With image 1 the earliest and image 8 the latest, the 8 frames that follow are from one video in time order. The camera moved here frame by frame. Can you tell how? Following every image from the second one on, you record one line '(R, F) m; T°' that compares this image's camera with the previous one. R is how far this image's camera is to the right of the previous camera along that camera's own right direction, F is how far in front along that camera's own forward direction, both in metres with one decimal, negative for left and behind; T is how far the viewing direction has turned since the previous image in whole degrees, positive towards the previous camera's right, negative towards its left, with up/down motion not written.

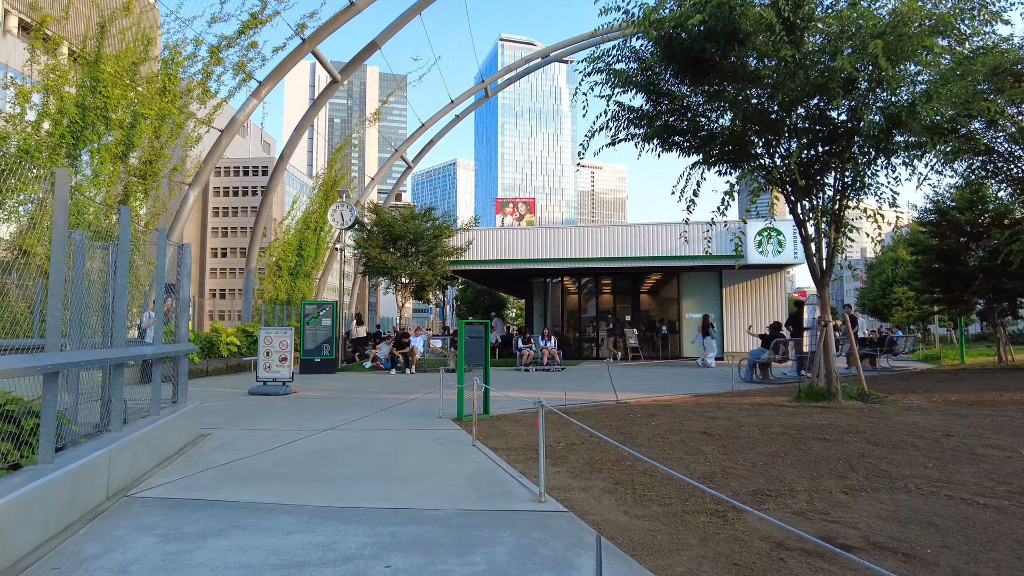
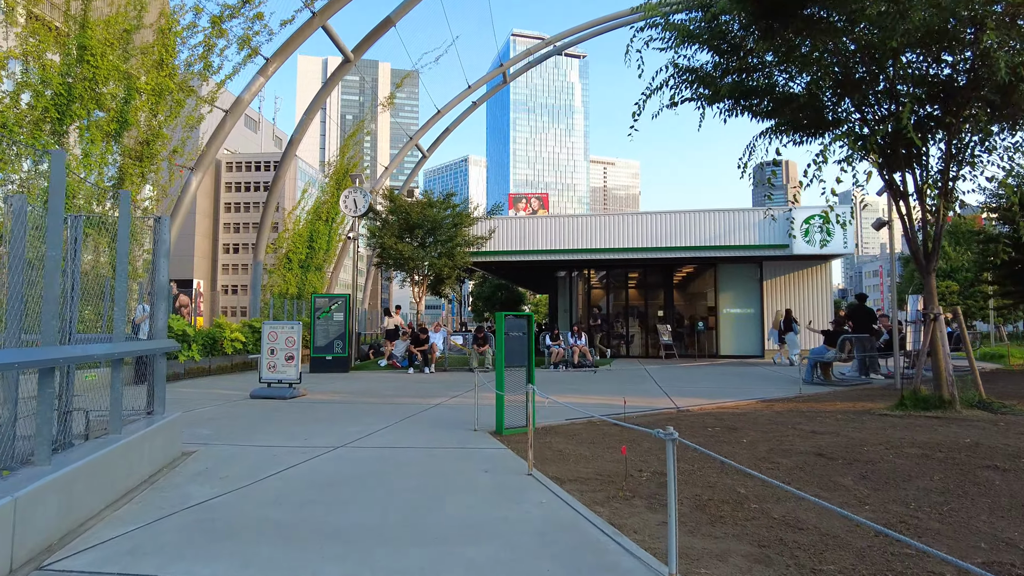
(-0.4, +1.5) m; -1°
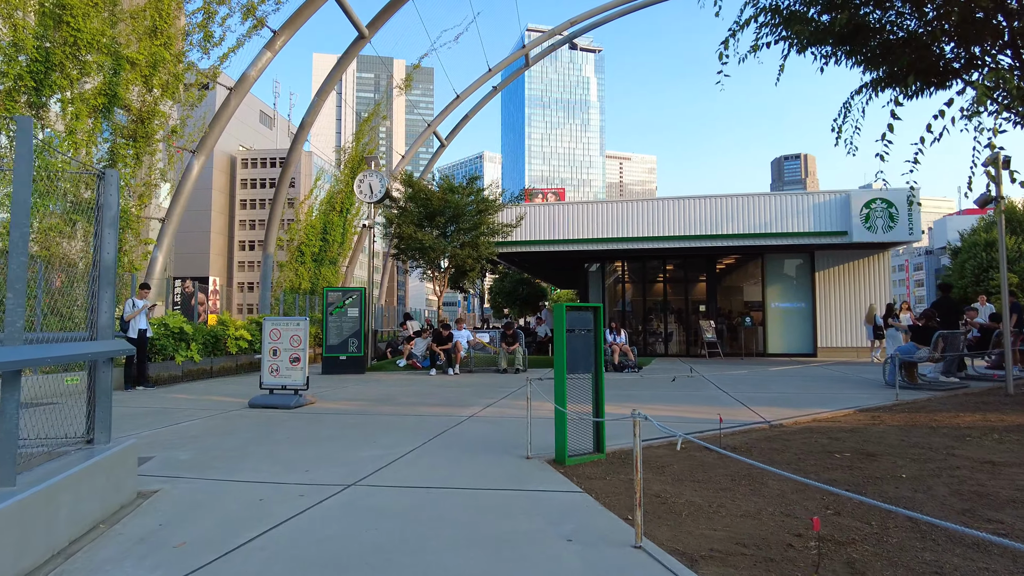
(-0.4, +1.6) m; -1°
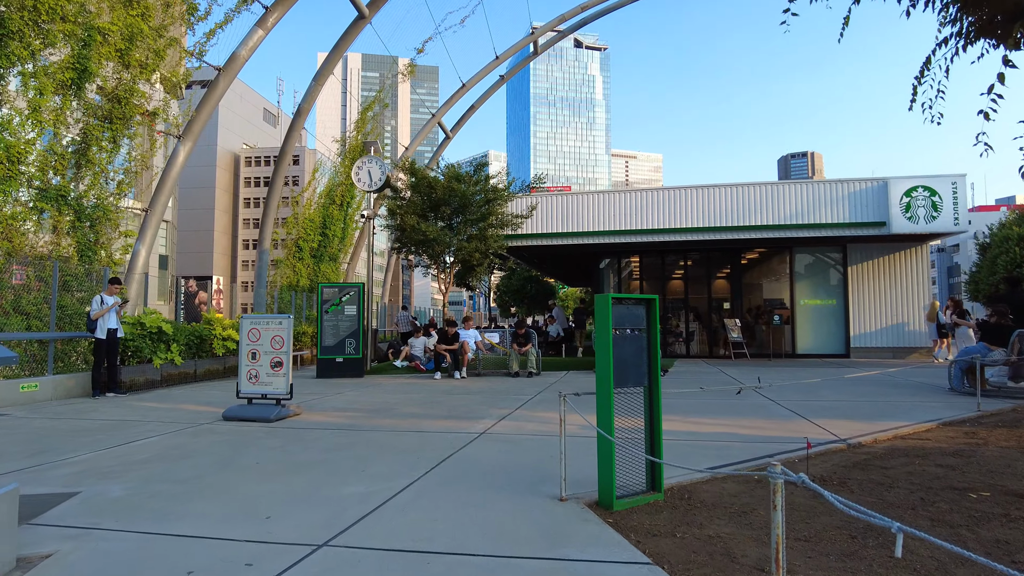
(-0.1, +1.3) m; 0°
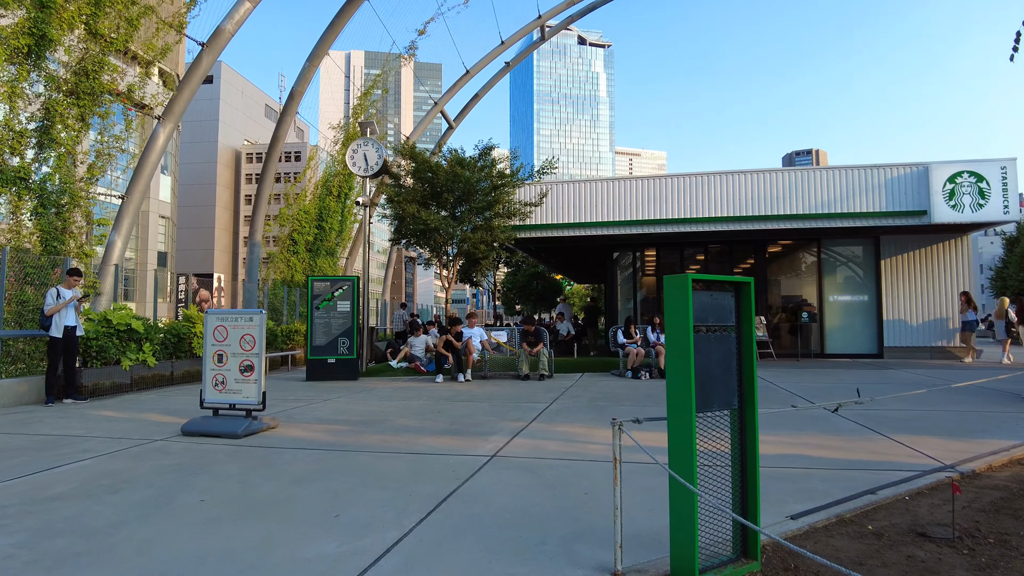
(-0.1, +1.2) m; 0°
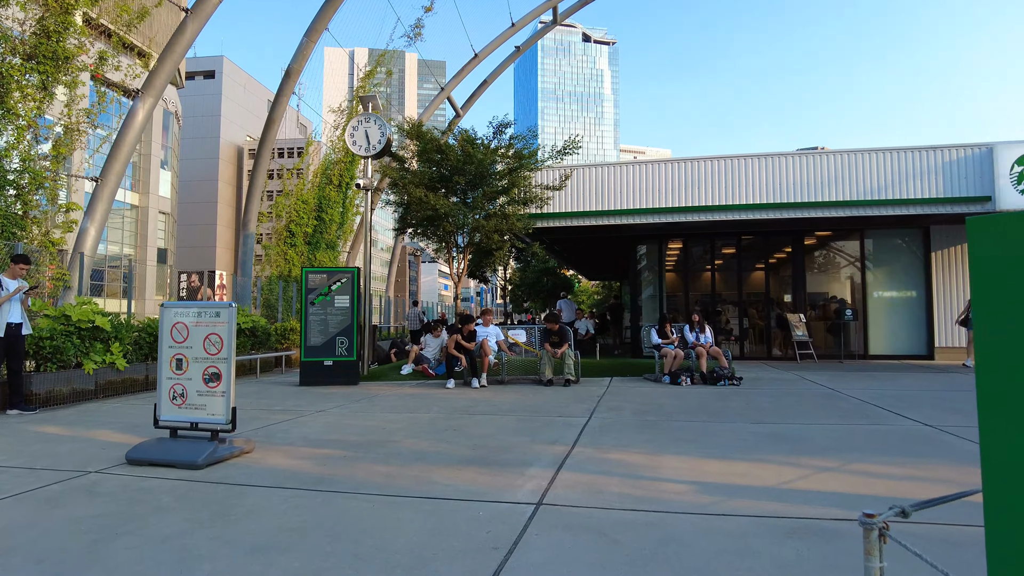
(-0.3, +1.4) m; 0°
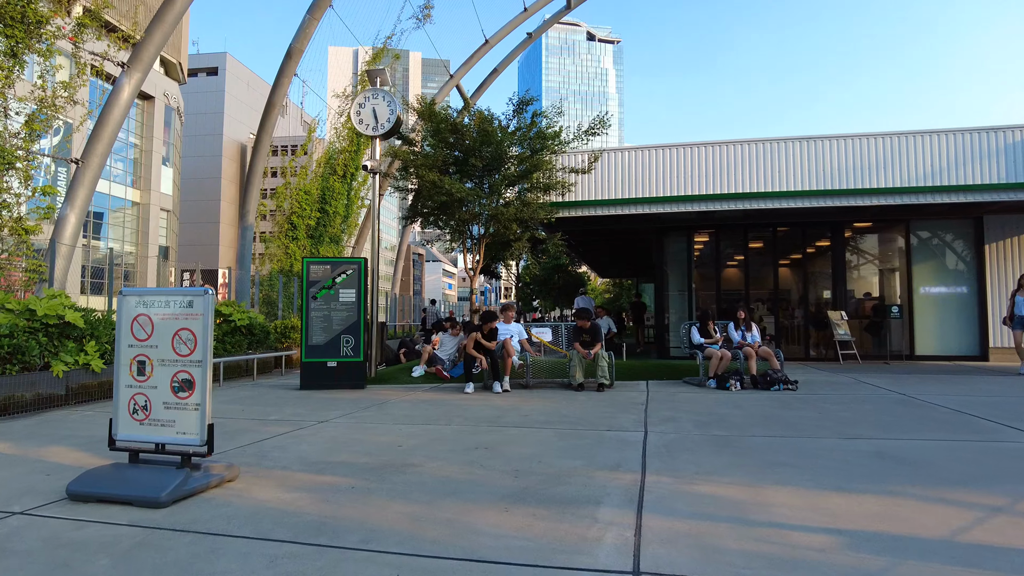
(-0.3, +1.2) m; 0°
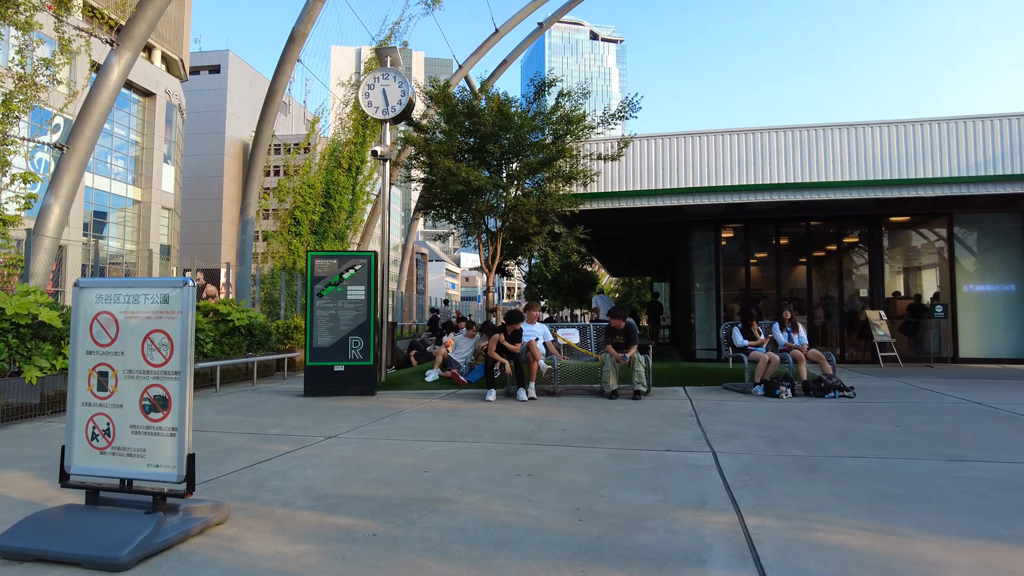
(-0.3, +0.9) m; 0°
